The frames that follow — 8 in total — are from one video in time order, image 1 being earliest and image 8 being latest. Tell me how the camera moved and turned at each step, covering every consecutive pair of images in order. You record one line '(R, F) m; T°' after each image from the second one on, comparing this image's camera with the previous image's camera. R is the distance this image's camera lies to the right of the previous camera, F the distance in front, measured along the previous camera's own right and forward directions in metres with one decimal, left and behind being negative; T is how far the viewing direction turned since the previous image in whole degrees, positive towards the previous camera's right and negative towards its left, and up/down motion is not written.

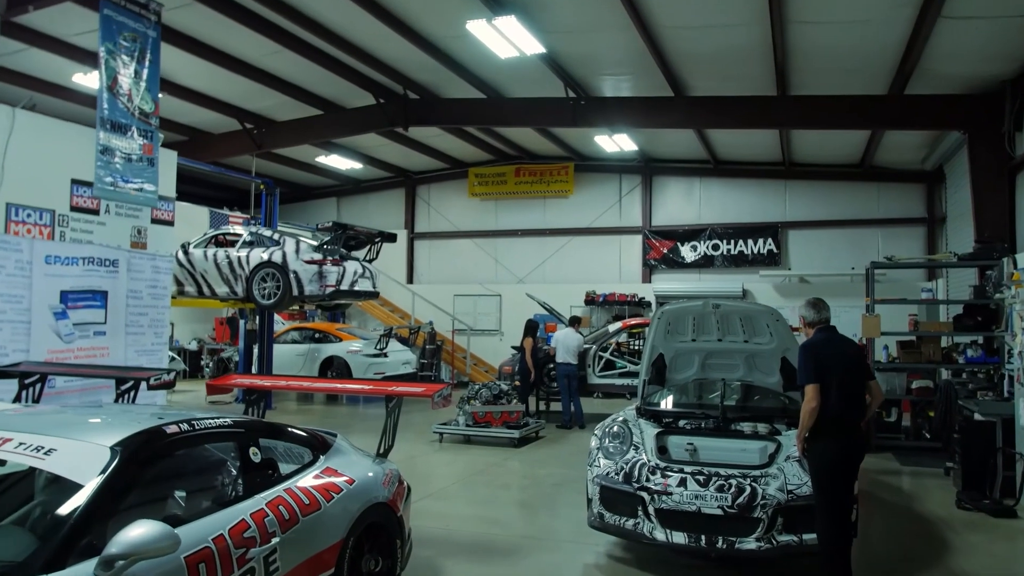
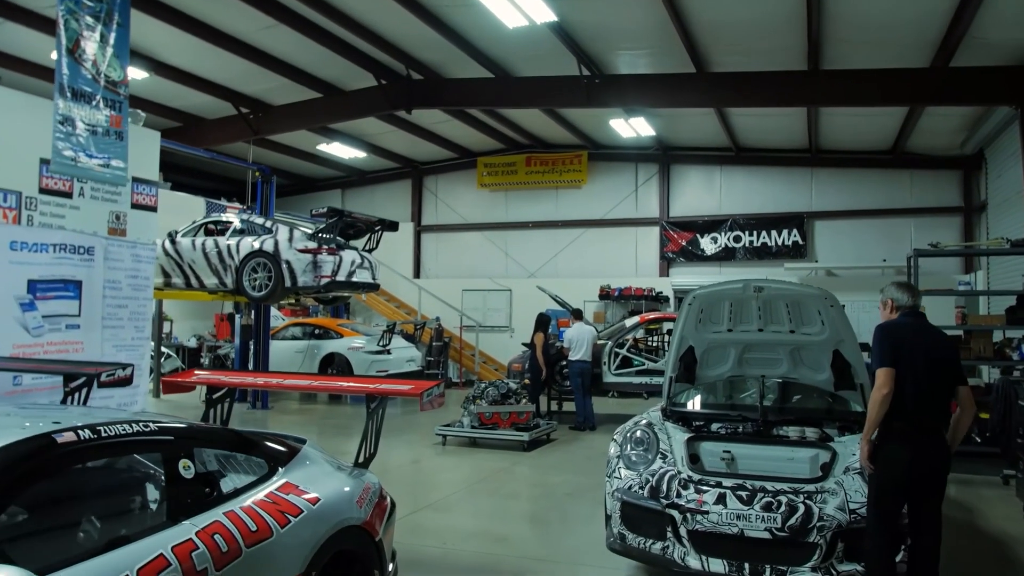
(0.0, +0.7) m; -1°
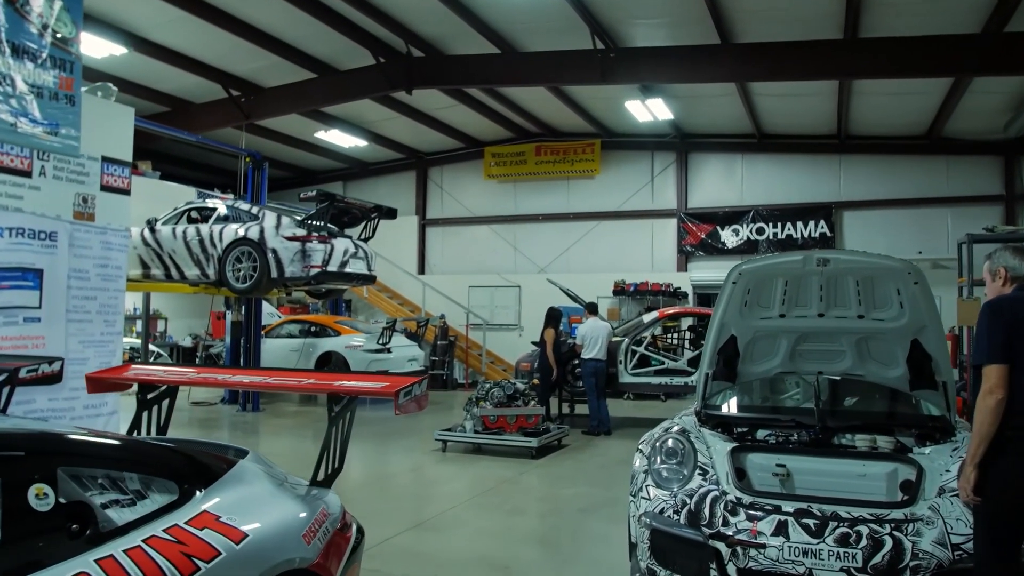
(0.0, +0.8) m; -1°
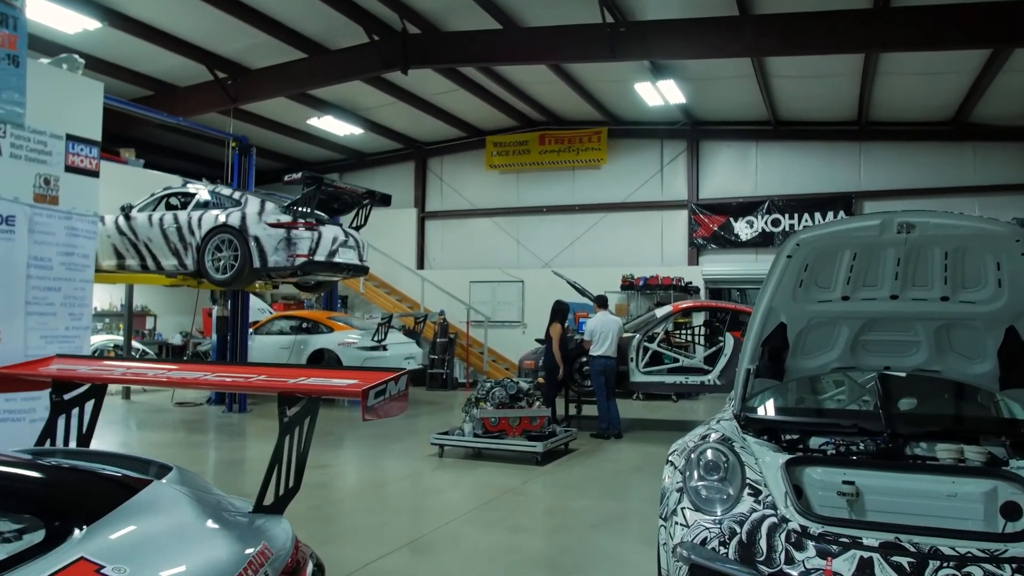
(0.0, +0.7) m; 0°
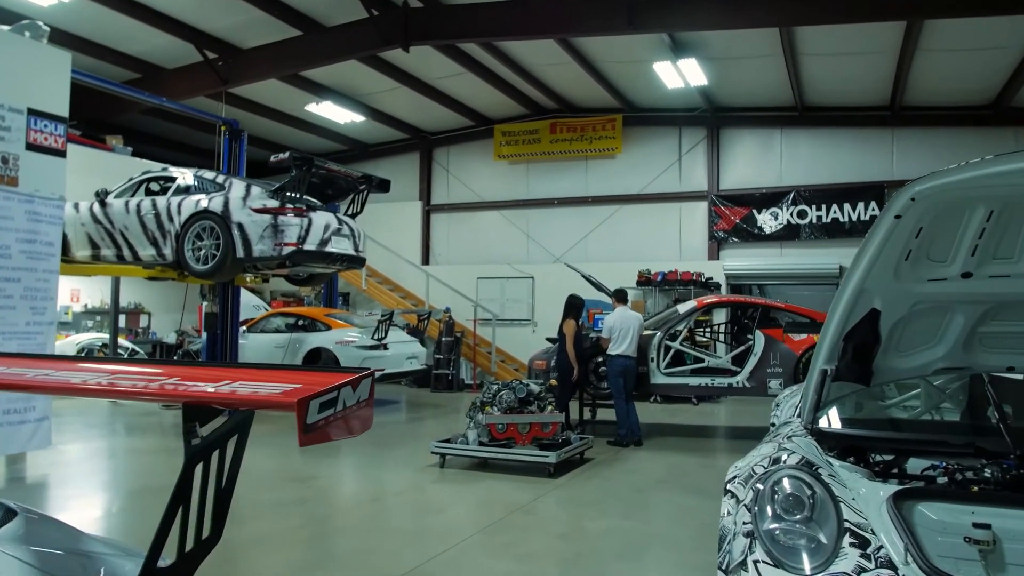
(0.0, +0.7) m; -1°
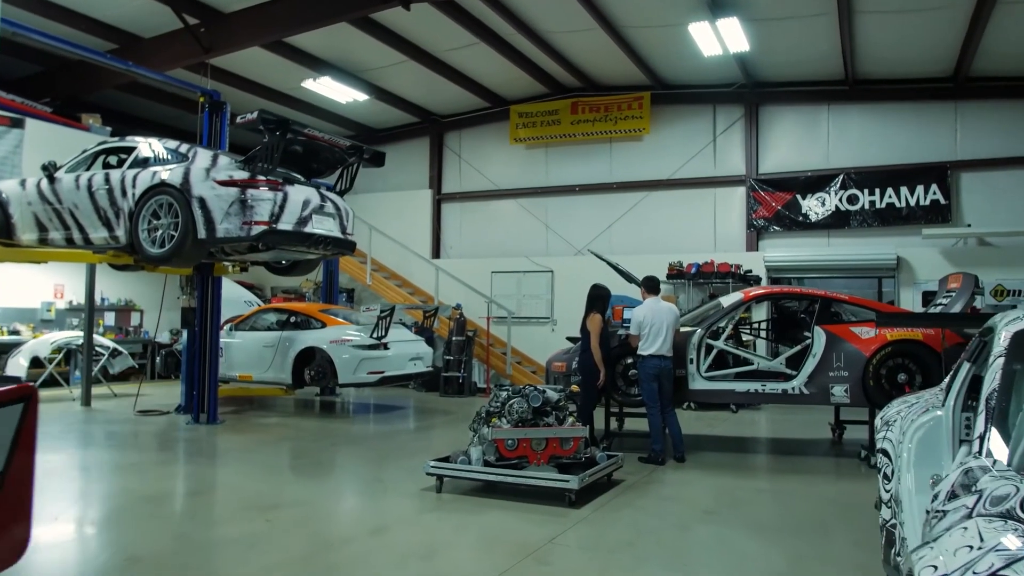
(+0.1, +1.2) m; -2°
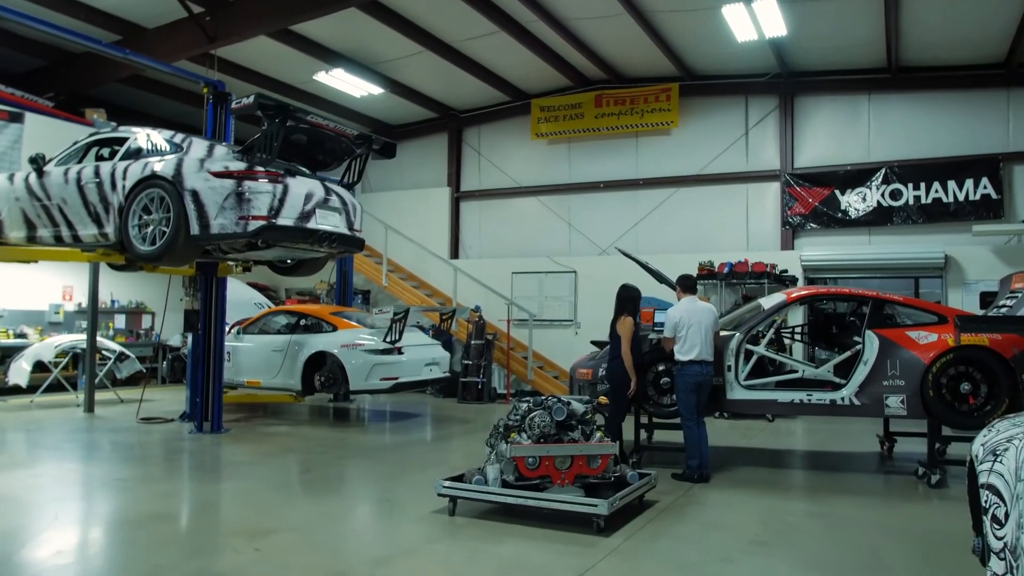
(0.0, +0.5) m; -2°
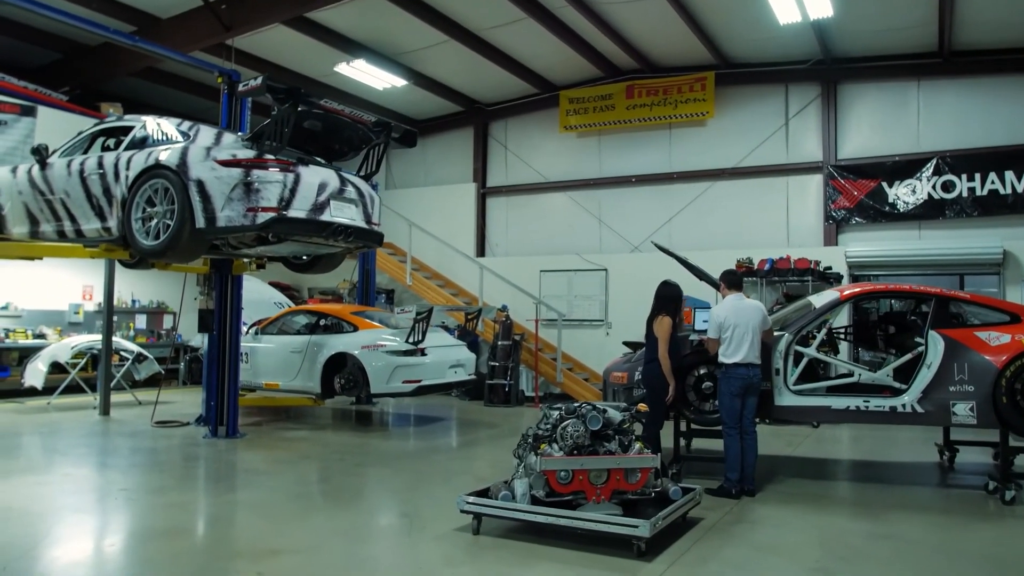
(0.0, +0.4) m; -2°
